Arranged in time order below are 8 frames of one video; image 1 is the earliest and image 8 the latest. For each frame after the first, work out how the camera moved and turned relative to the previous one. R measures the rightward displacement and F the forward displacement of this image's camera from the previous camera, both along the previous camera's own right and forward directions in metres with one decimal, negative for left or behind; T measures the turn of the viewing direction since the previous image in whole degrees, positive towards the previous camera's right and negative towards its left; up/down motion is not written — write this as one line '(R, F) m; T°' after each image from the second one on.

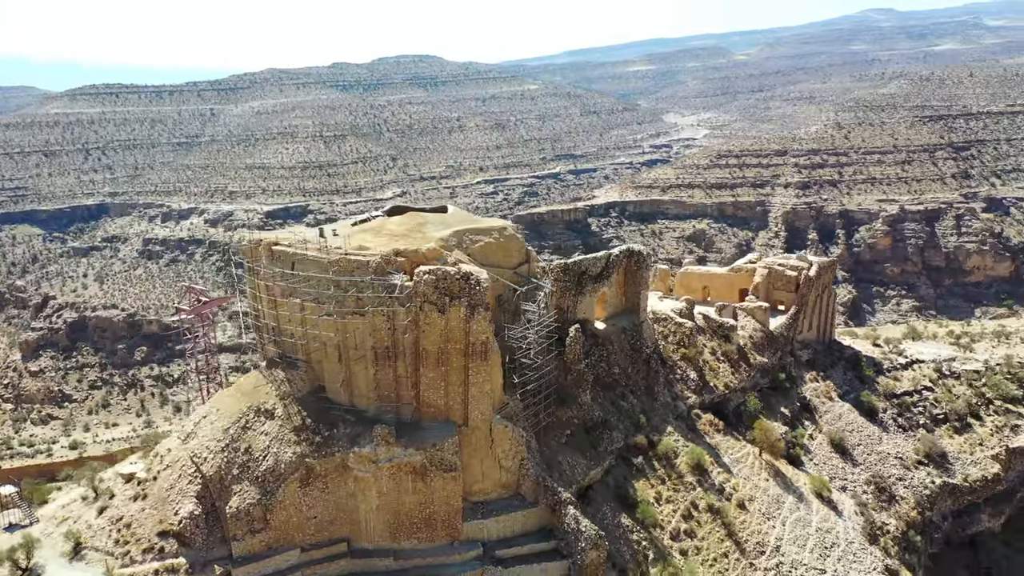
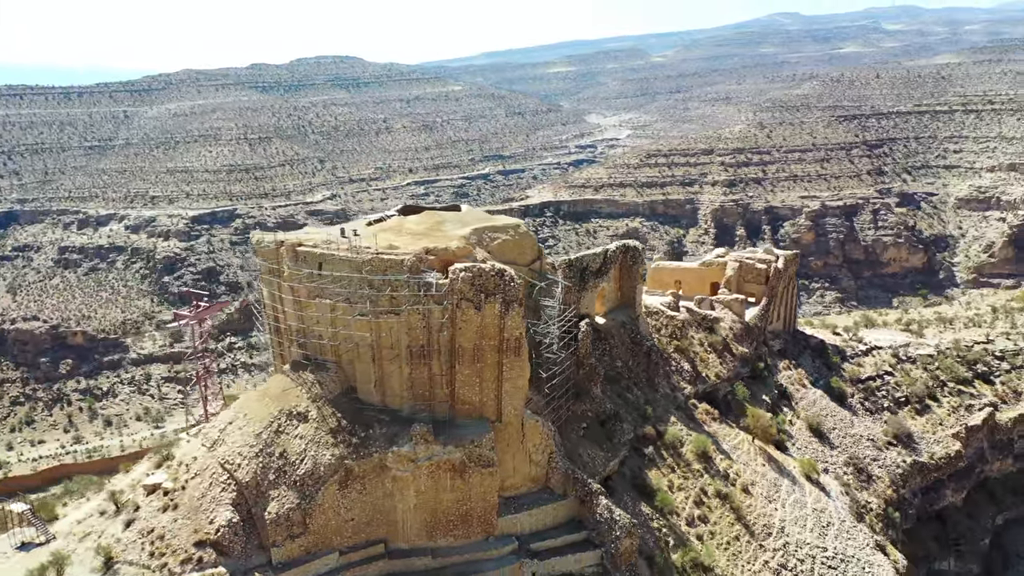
(-1.4, -0.1) m; +5°
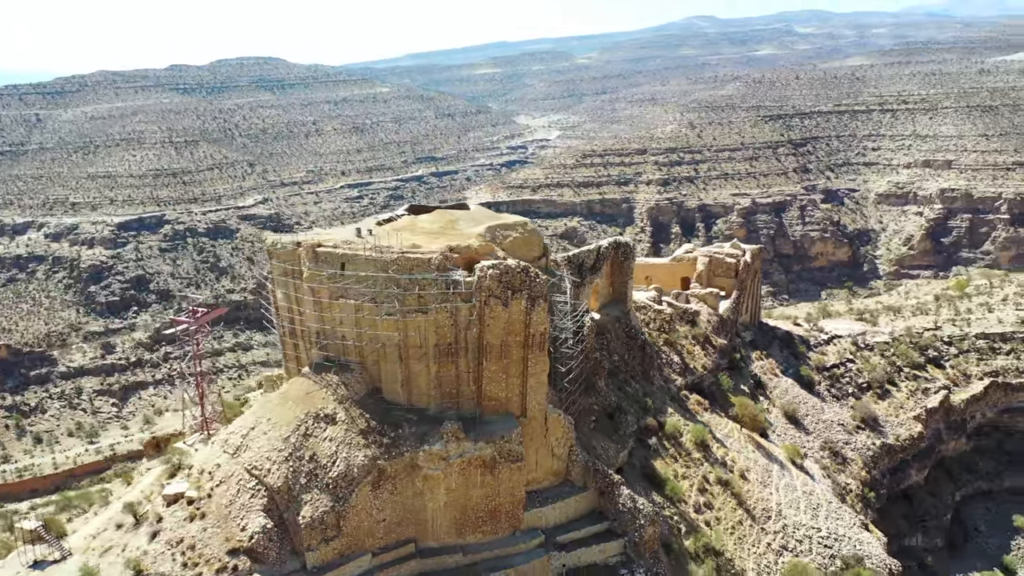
(-1.3, -0.1) m; +5°
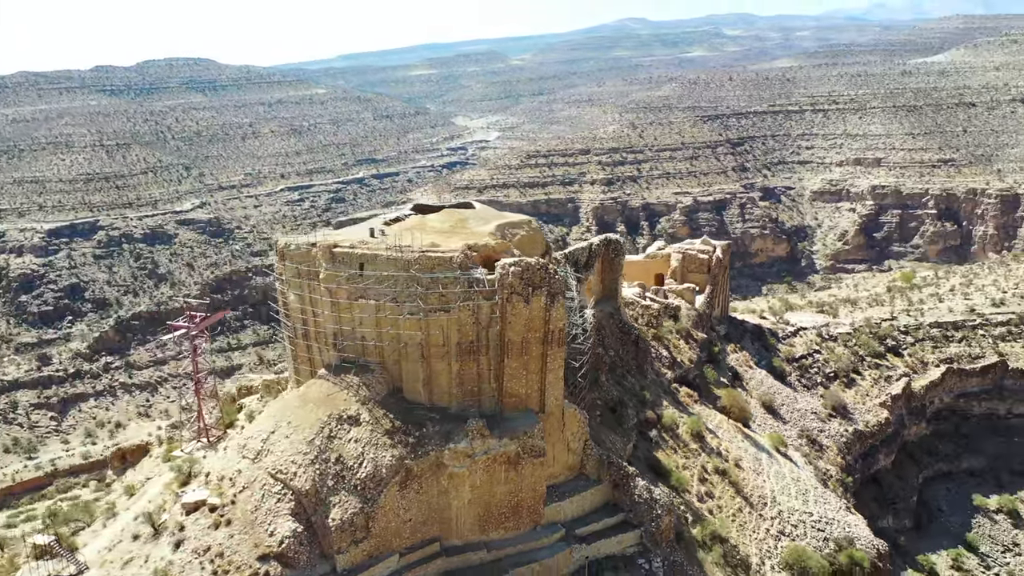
(-1.1, -0.1) m; +4°
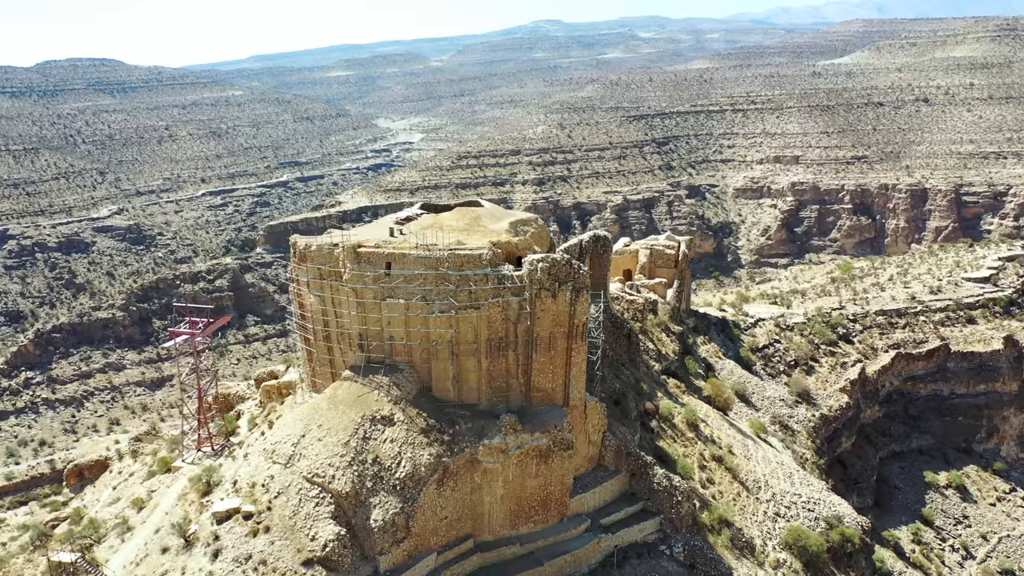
(-1.4, -0.1) m; +5°
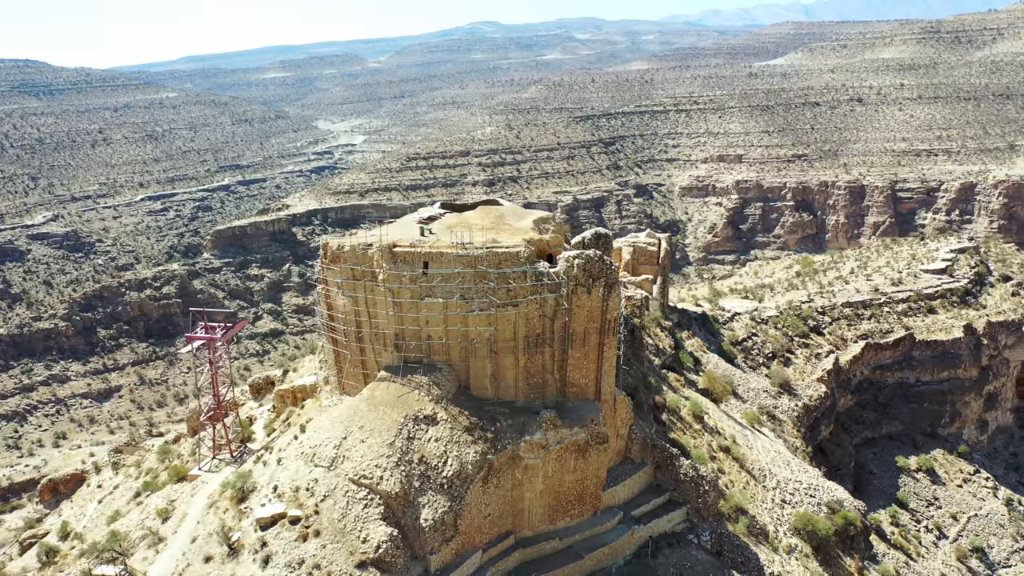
(-1.3, 0.0) m; +4°
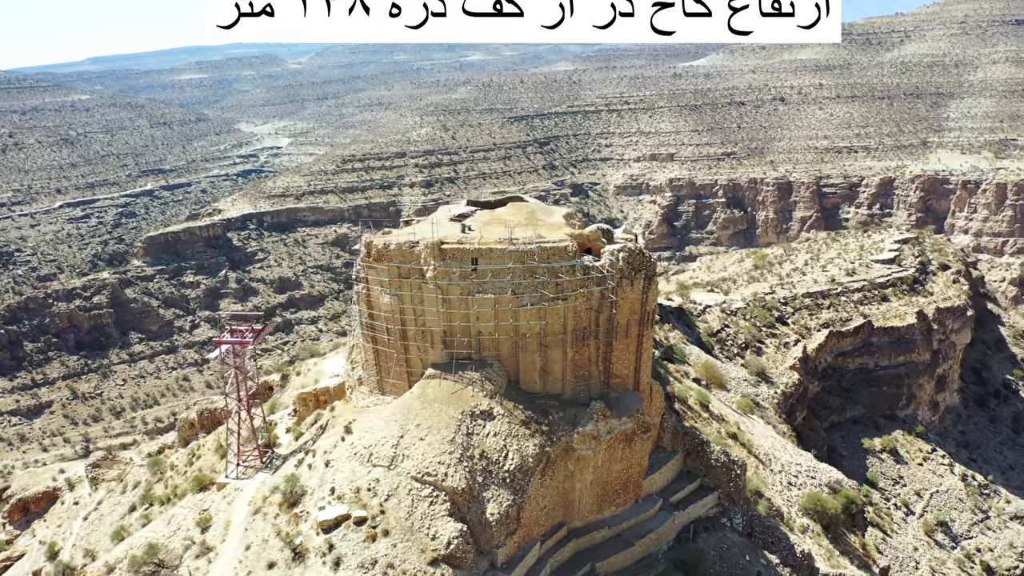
(-1.6, 0.0) m; +5°
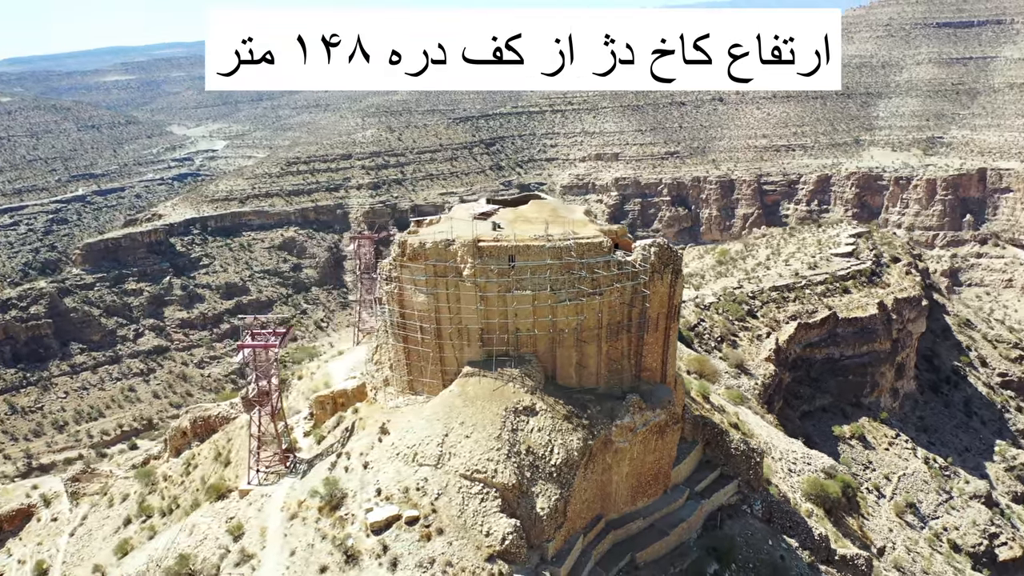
(-1.3, 0.0) m; +4°
